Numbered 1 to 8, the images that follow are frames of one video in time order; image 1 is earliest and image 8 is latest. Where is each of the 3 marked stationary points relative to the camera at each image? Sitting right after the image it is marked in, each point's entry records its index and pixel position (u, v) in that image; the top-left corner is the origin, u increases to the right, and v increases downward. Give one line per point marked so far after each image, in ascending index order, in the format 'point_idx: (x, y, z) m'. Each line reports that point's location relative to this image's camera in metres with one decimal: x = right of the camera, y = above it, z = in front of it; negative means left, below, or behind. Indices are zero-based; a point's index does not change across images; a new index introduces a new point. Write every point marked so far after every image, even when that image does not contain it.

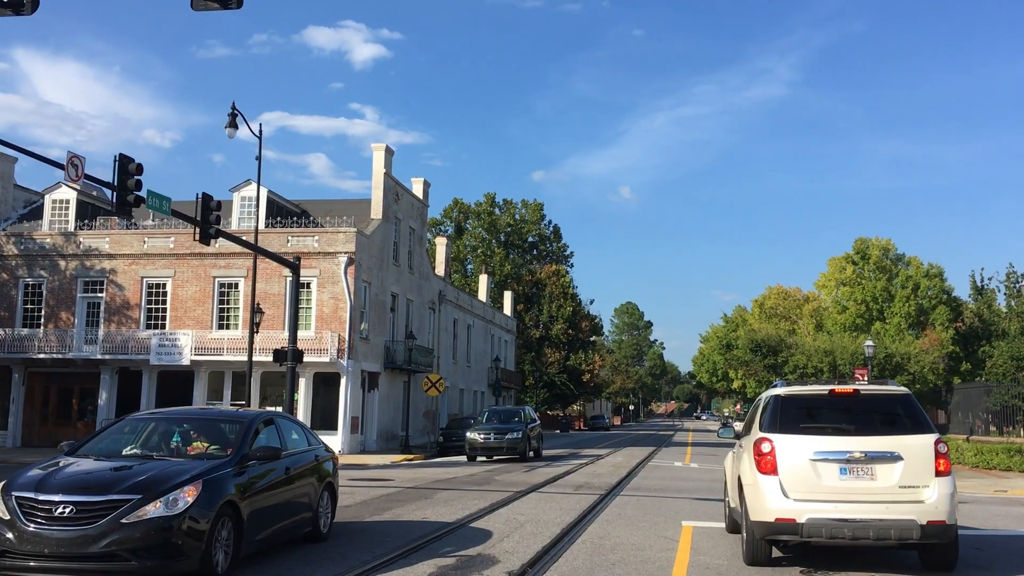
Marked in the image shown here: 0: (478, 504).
0: (-0.5, -3.4, +14.2) m
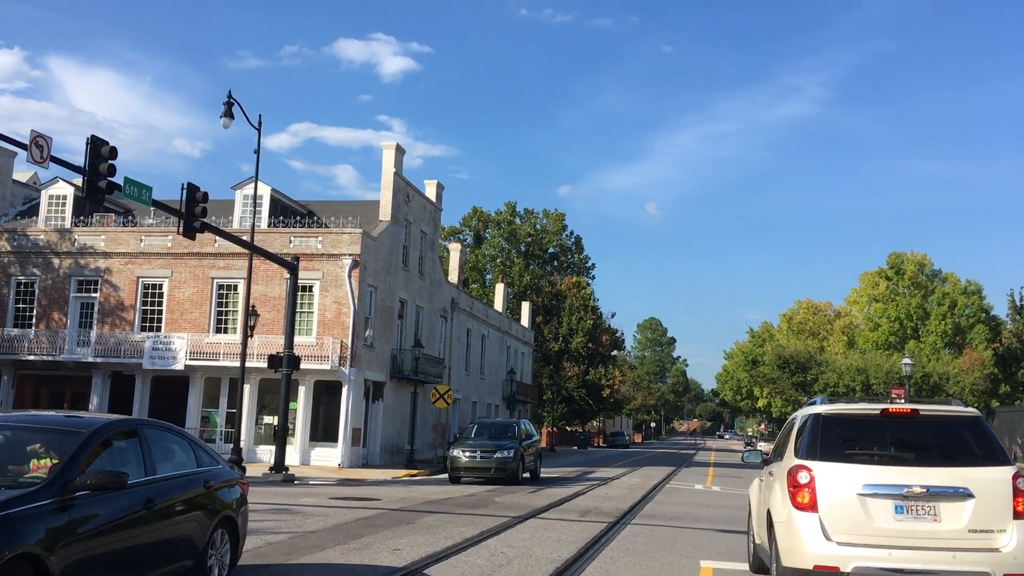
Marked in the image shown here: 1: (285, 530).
0: (-0.6, -3.3, +12.3) m
1: (-2.9, -3.1, +11.5) m
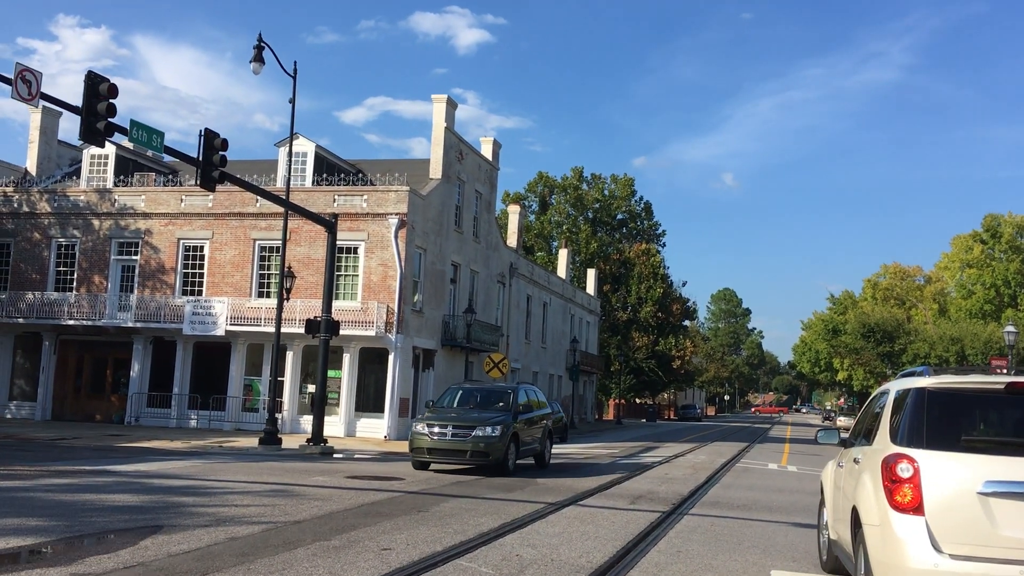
0: (-0.3, -2.7, +10.3) m
1: (-2.7, -2.5, +9.7) m
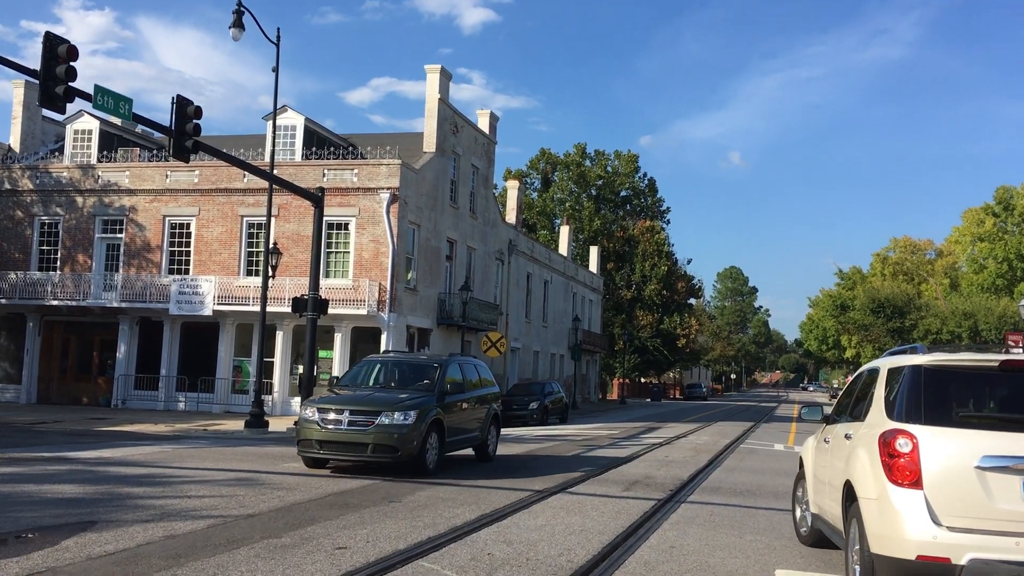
0: (-0.5, -2.4, +9.3) m
1: (-2.9, -2.2, +8.7) m
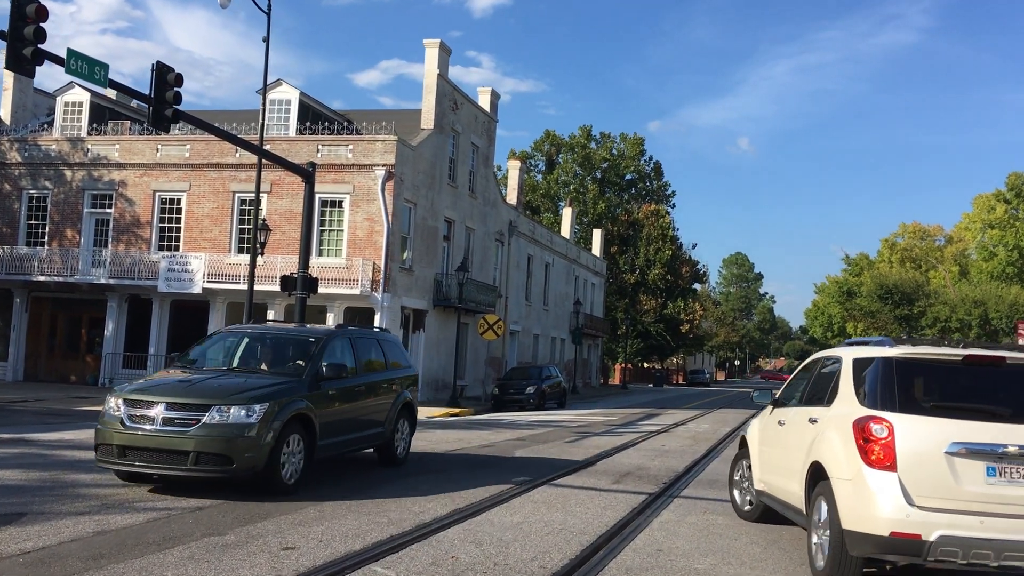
0: (-0.8, -2.1, +8.6) m
1: (-3.1, -1.9, +8.1) m
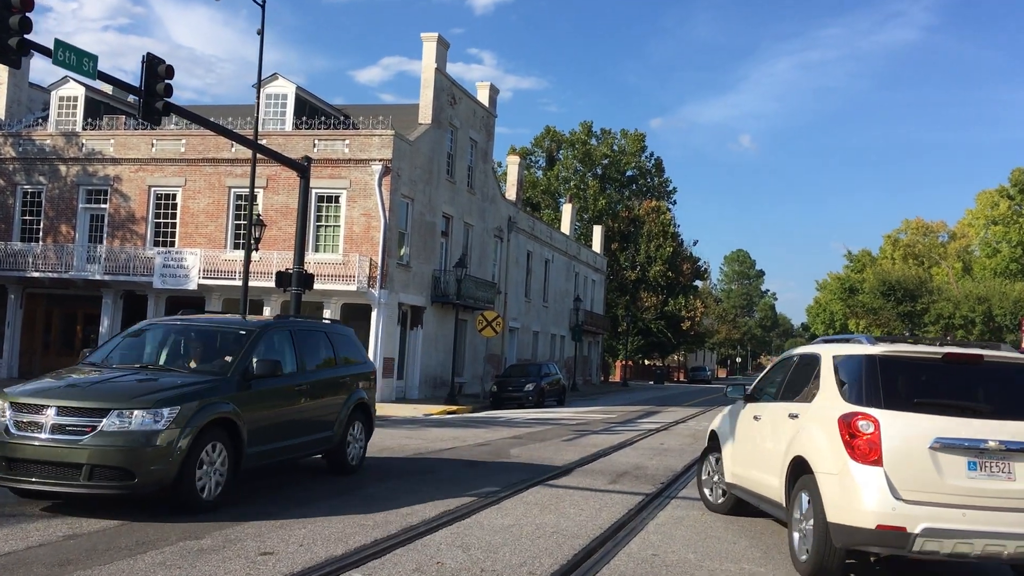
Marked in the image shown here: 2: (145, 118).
0: (-0.9, -2.1, +8.4) m
1: (-3.2, -1.9, +7.8) m
2: (-6.8, +3.2, +16.6) m
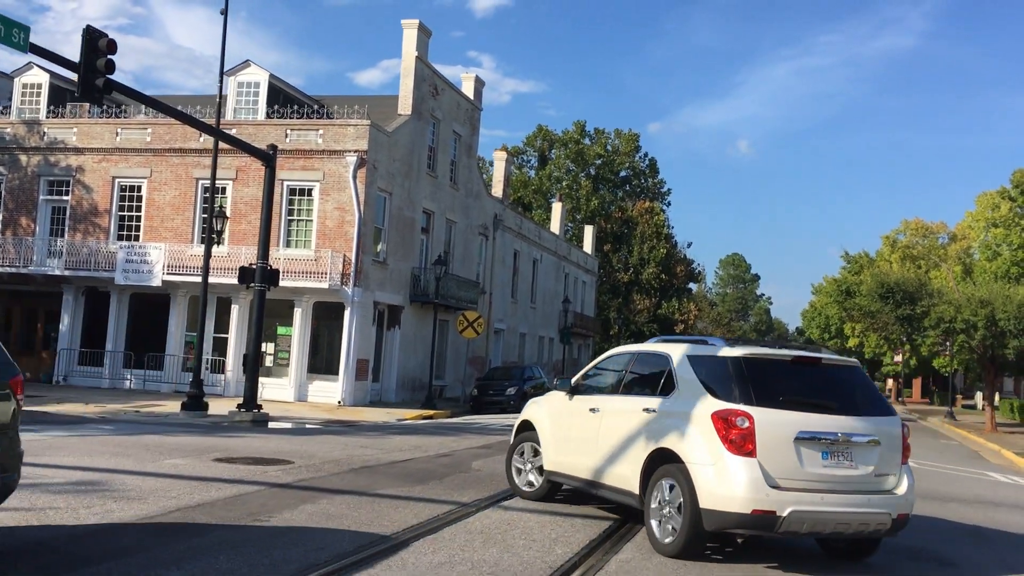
0: (-1.4, -2.0, +7.1) m
1: (-3.7, -1.8, +6.5) m
2: (-7.3, +3.3, +15.3) m
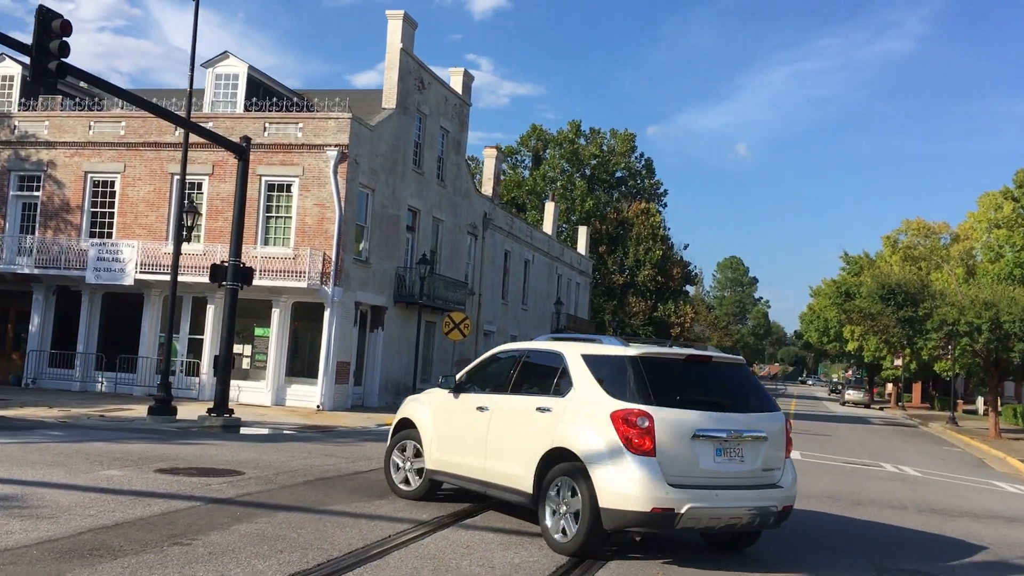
0: (-1.7, -1.9, +6.1) m
1: (-4.0, -1.7, +5.5) m
2: (-7.6, +3.3, +14.3) m
